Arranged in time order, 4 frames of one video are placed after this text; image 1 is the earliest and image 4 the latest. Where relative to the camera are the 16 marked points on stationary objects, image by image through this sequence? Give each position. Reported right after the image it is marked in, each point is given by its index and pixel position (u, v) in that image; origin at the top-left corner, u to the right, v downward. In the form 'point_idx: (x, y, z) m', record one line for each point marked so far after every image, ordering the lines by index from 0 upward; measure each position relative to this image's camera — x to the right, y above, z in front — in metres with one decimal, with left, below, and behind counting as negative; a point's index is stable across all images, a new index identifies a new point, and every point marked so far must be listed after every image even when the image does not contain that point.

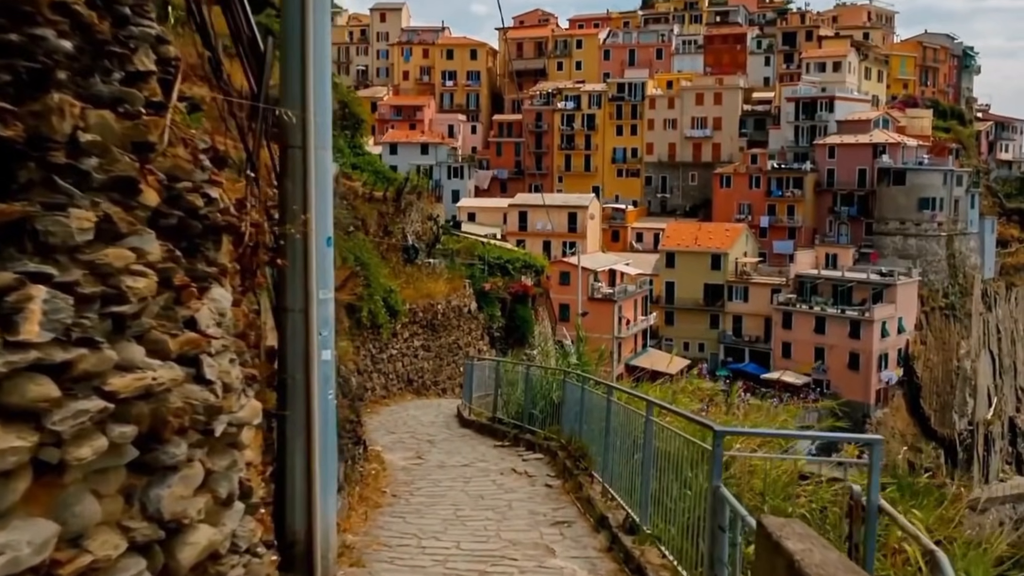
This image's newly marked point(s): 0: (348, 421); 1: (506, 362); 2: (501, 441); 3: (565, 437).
0: (-1.3, -1.1, +8.3) m
1: (-0.1, -0.8, +11.7) m
2: (-0.1, -1.6, +11.1) m
3: (+0.5, -1.4, +9.4) m
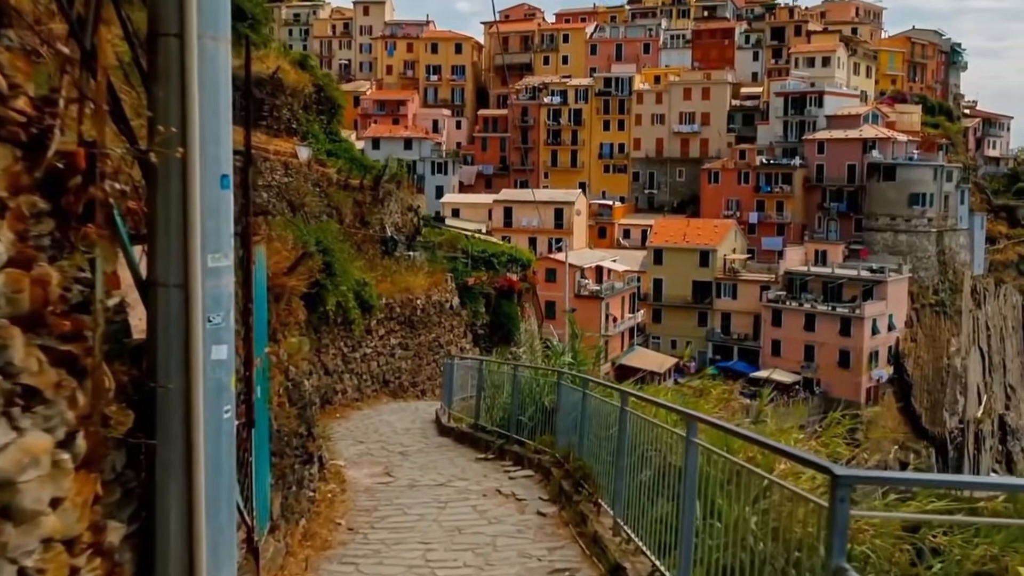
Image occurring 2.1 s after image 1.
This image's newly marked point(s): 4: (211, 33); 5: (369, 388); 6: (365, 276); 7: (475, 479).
0: (-1.4, -1.0, +6.8) m
1: (-0.2, -0.7, +10.2) m
2: (-0.2, -1.5, +9.6) m
3: (+0.4, -1.2, +7.9) m
4: (-0.9, +0.7, +2.9) m
5: (-2.2, -1.6, +16.1) m
6: (-2.4, +0.2, +16.9) m
7: (-0.3, -1.6, +8.3) m
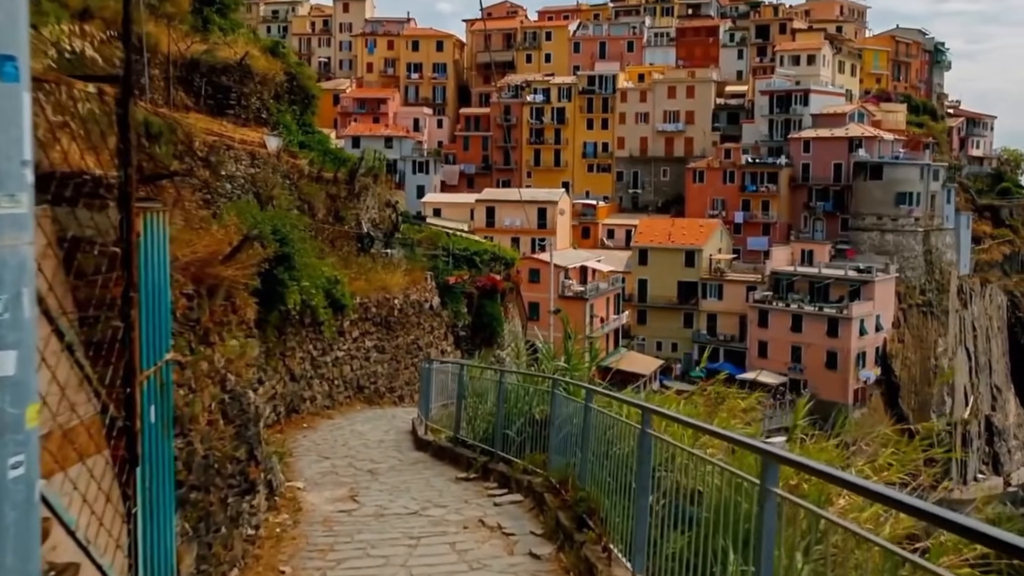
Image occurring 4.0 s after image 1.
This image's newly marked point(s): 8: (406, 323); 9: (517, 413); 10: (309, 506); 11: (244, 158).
0: (-1.5, -0.9, +5.5) m
1: (-0.3, -0.7, +9.0) m
2: (-0.4, -1.5, +8.3) m
3: (+0.3, -1.2, +6.7) m
4: (-0.9, +0.8, +1.7) m
5: (-2.5, -1.5, +14.8) m
6: (-2.6, +0.2, +15.6) m
7: (-0.4, -1.5, +7.1) m
8: (-1.8, -0.6, +17.9) m
9: (0.0, -1.0, +7.8) m
10: (-1.4, -1.5, +7.3) m
11: (-4.3, +2.1, +16.7) m
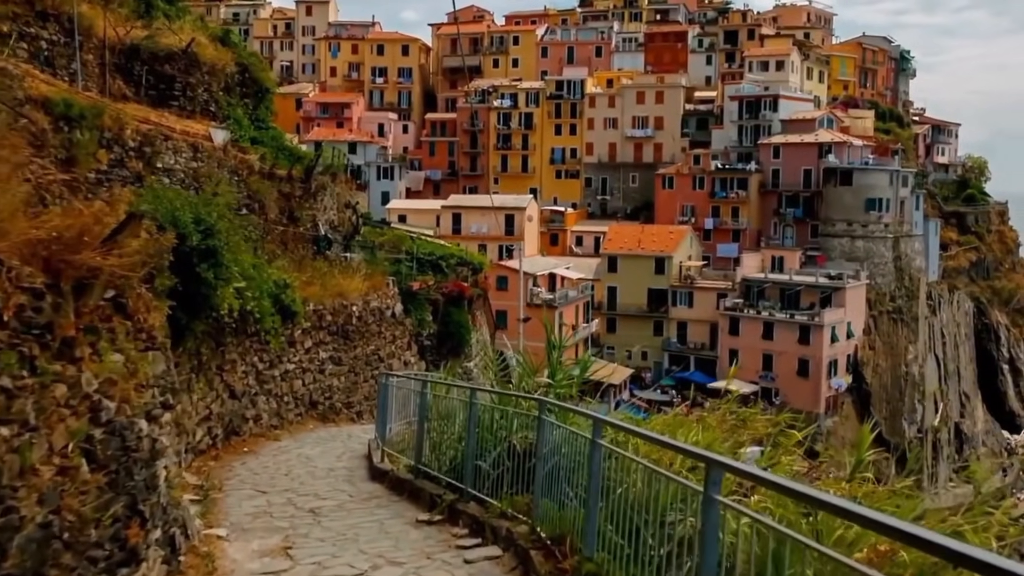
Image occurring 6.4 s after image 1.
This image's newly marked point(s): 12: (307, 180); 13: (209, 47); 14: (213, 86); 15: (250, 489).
0: (-1.6, -0.9, +3.9) m
1: (-0.5, -0.7, +7.4) m
2: (-0.5, -1.5, +6.7) m
3: (+0.2, -1.2, +5.2) m
4: (-0.8, +0.8, +0.1) m
5: (-2.8, -1.6, +13.2) m
6: (-3.1, +0.2, +14.0) m
7: (-0.5, -1.5, +5.5) m
8: (-2.3, -0.7, +16.3) m
9: (-0.1, -0.9, +6.3) m
10: (-1.6, -1.5, +5.8) m
11: (-4.8, +2.0, +15.0) m
12: (-3.9, +2.1, +19.5) m
13: (-5.9, +4.6, +19.8) m
14: (-5.7, +3.8, +19.6) m
15: (-2.1, -1.6, +8.3) m
